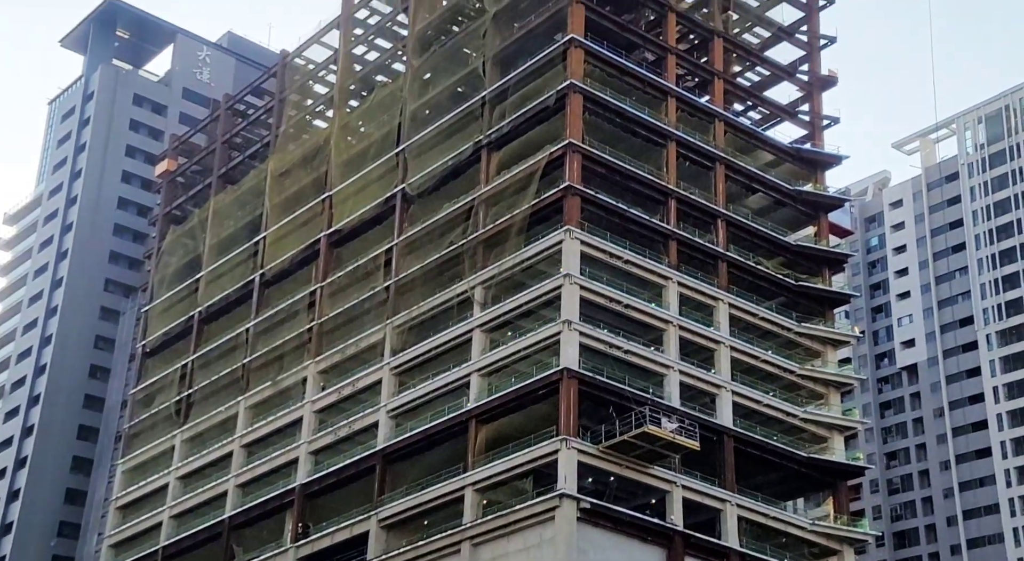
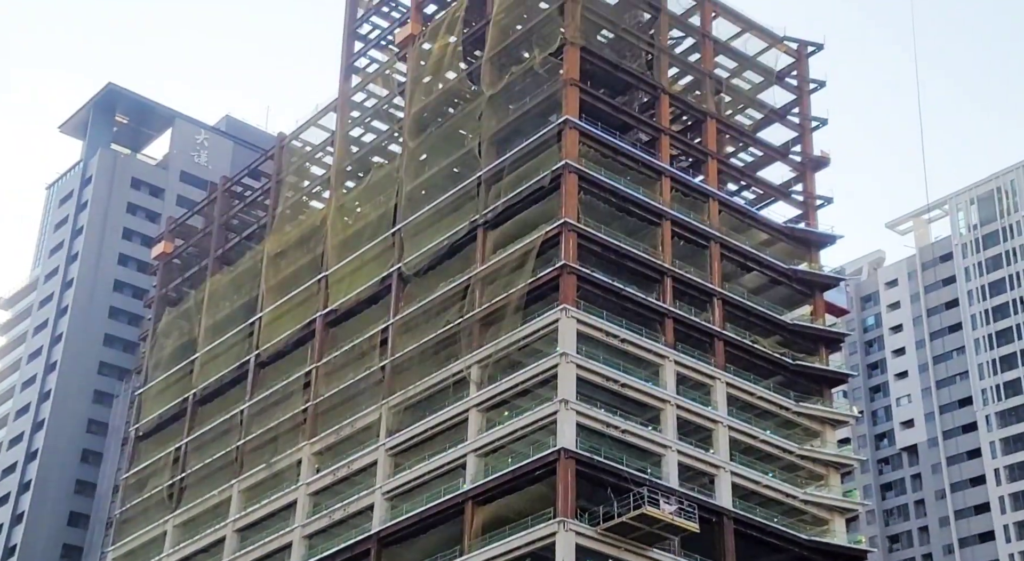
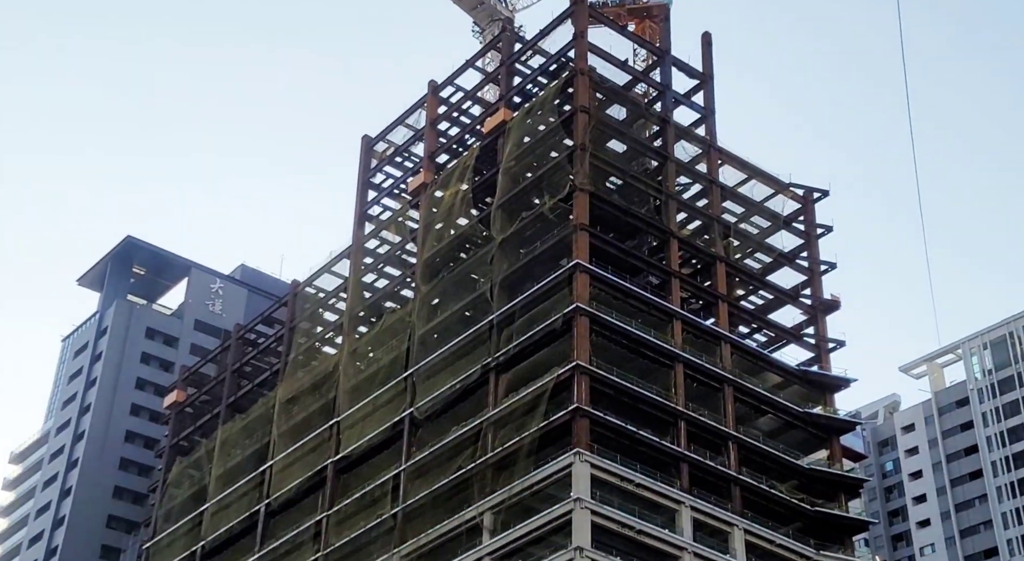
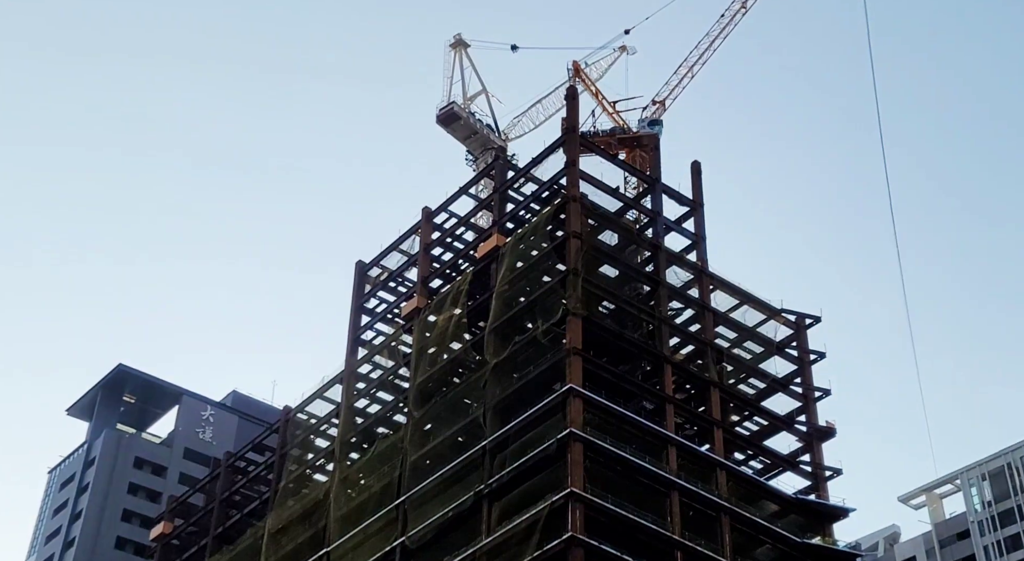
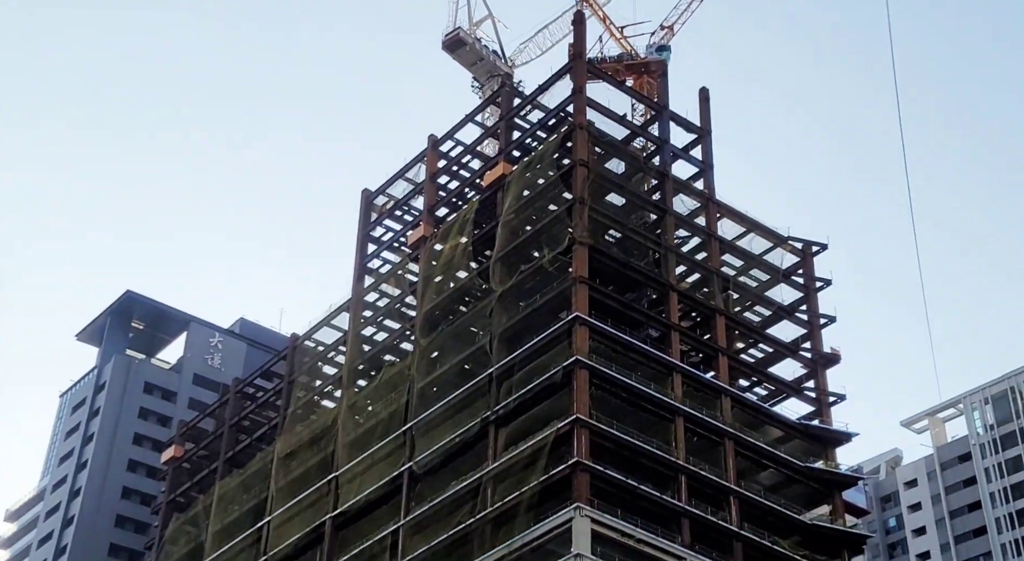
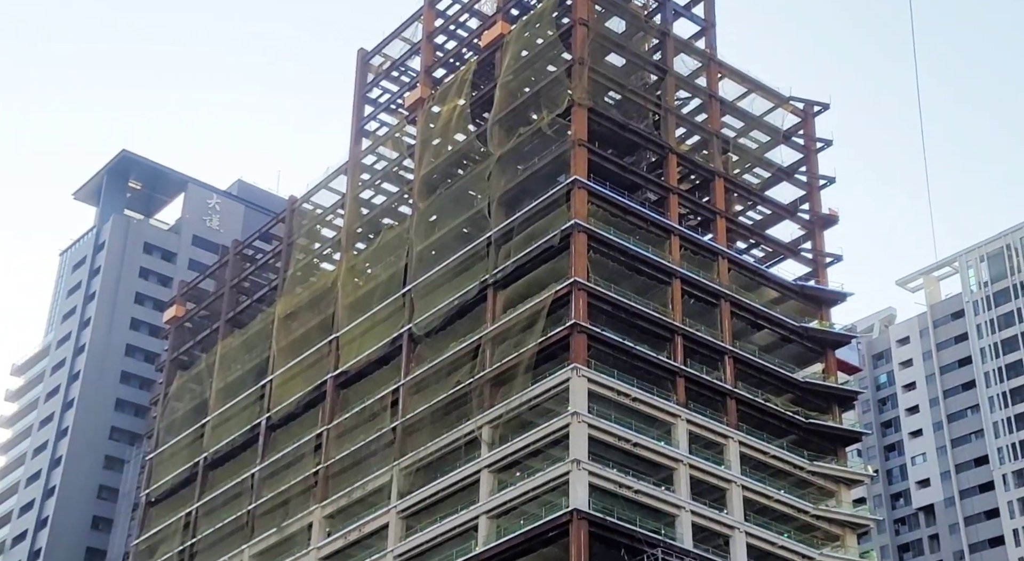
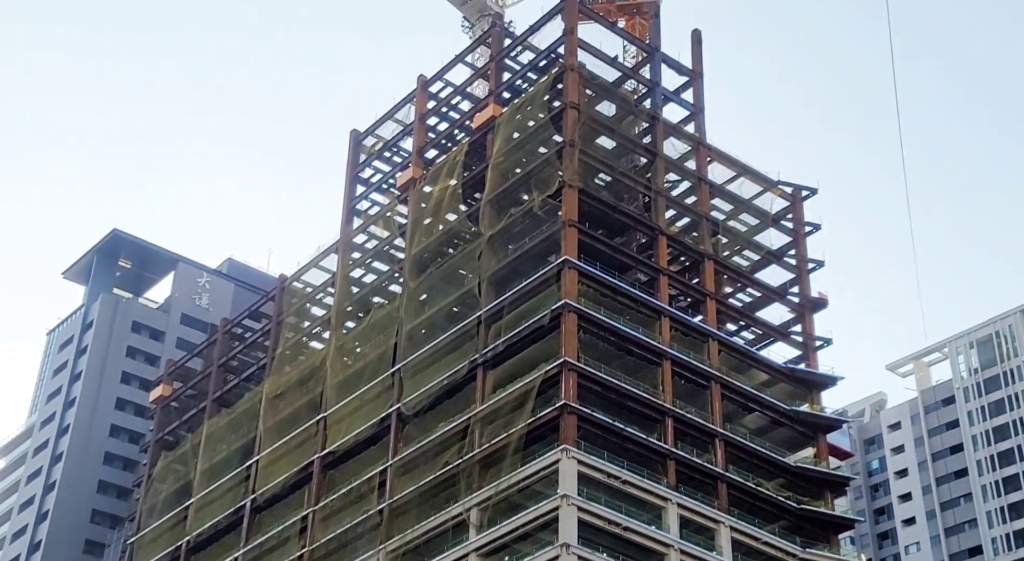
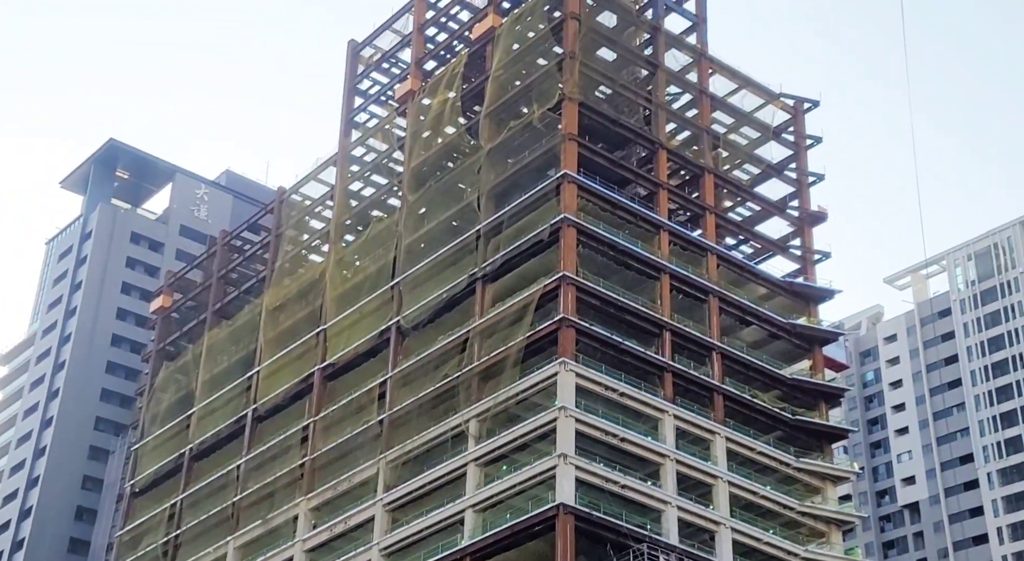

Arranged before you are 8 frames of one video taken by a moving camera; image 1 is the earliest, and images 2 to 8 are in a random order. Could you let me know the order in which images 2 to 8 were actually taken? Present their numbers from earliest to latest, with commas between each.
2, 8, 7, 4, 5, 3, 6
